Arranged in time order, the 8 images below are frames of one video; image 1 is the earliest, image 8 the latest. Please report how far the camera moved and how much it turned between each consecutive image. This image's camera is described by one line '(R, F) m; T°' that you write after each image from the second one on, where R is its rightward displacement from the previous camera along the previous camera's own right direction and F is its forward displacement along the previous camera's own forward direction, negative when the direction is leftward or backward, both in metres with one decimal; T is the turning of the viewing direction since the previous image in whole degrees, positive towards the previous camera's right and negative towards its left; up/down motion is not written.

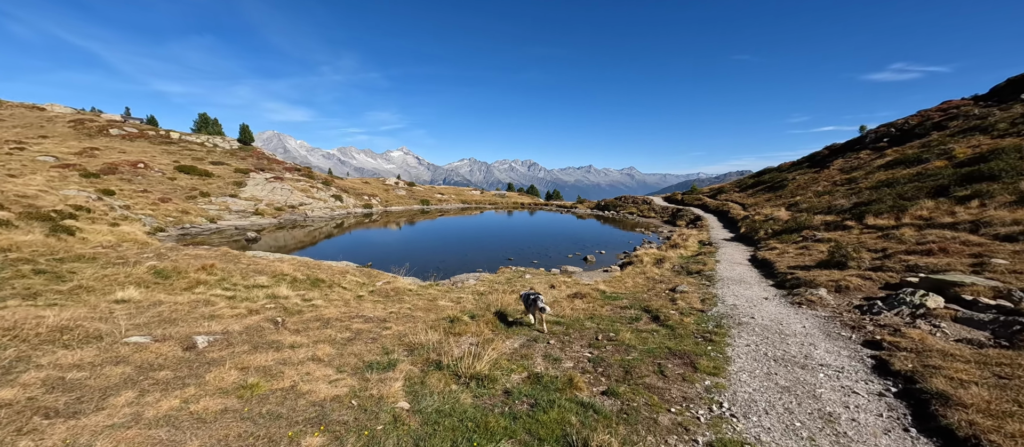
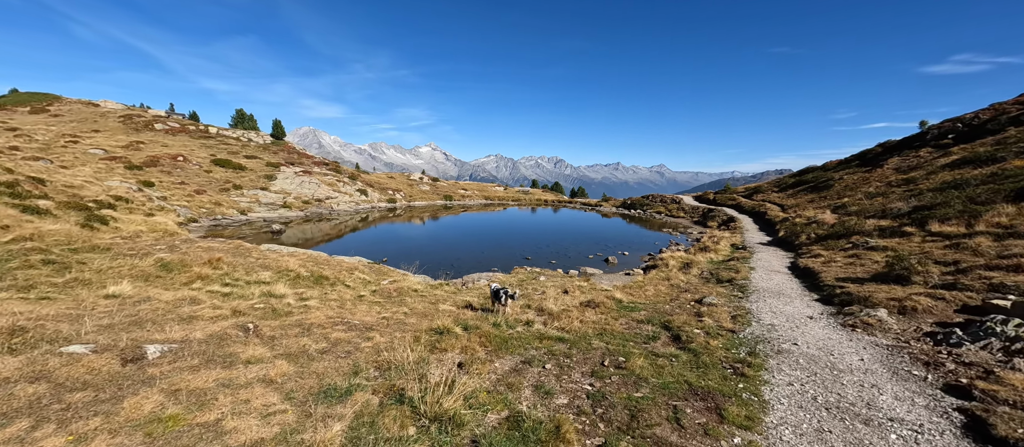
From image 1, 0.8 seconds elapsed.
(+0.8, +1.6) m; -4°
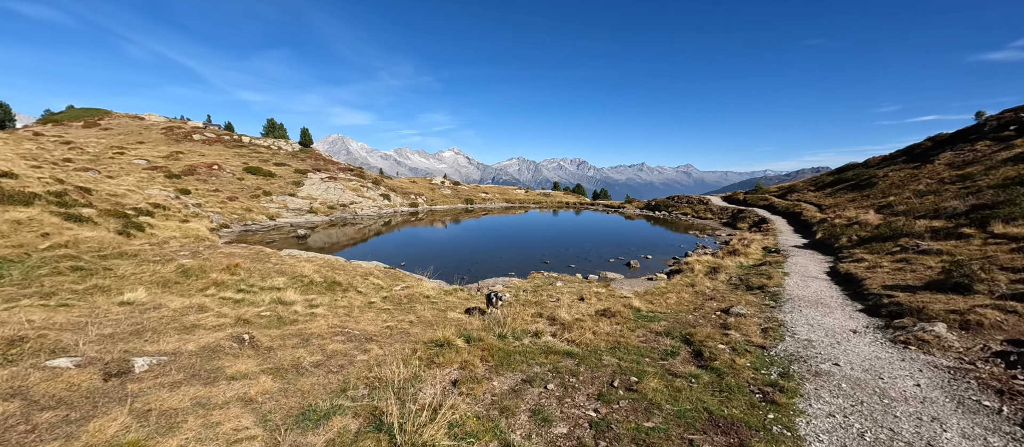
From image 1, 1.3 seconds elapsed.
(+0.6, +0.7) m; -4°
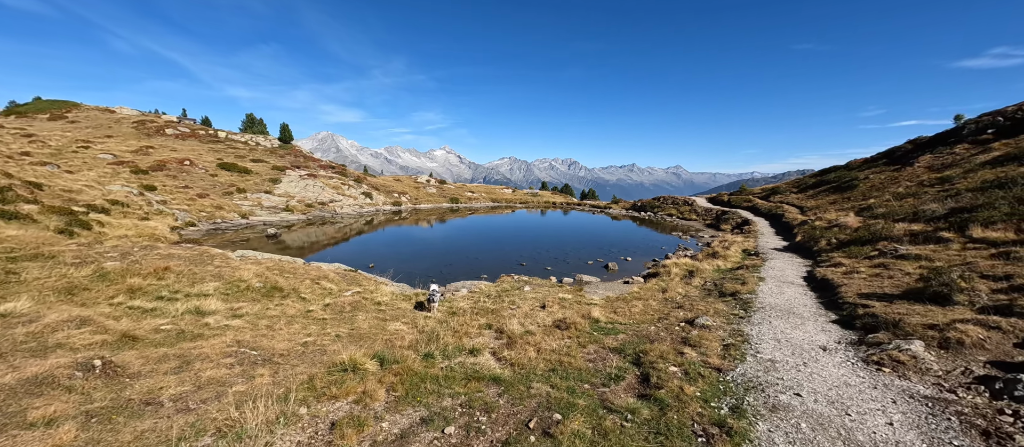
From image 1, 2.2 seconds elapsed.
(+1.8, +1.5) m; +1°
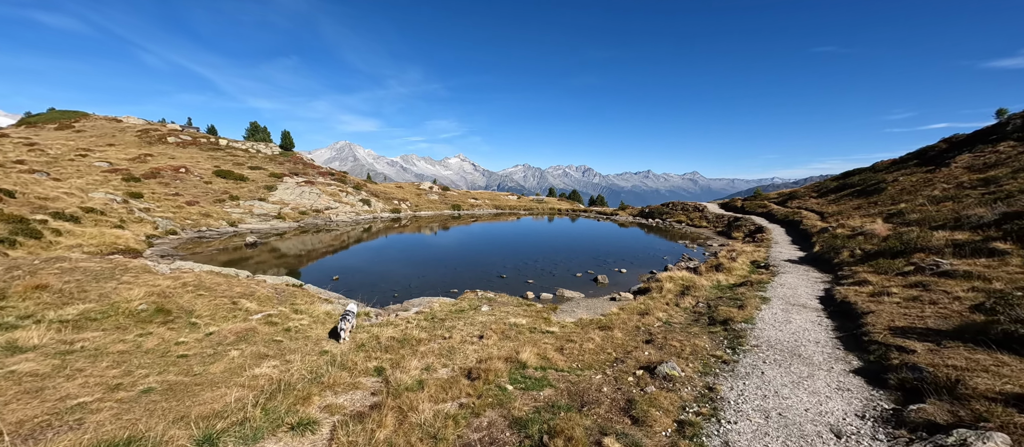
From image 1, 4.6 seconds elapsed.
(+3.6, +3.9) m; -2°
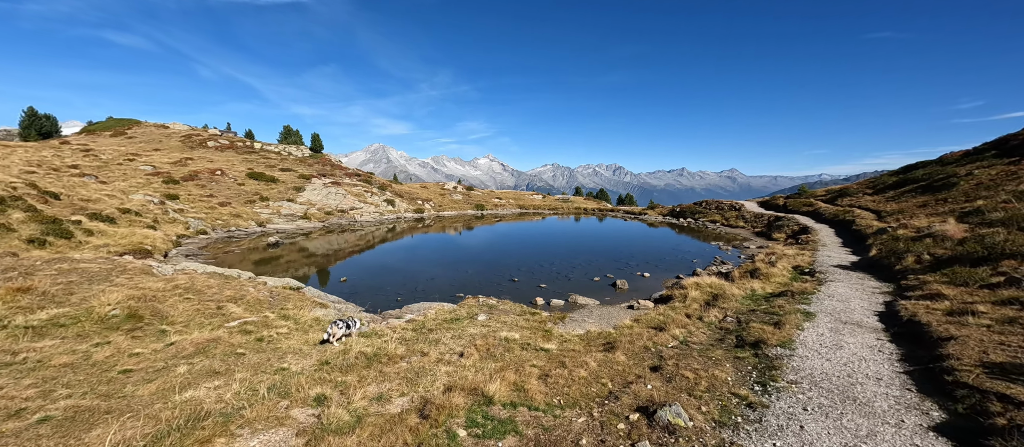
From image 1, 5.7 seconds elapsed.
(+1.6, +2.2) m; -5°
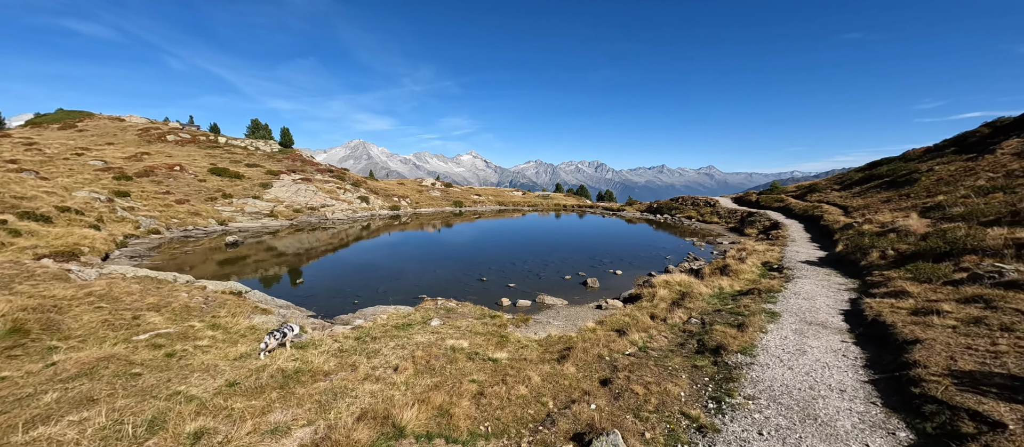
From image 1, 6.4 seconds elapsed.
(+1.4, +1.3) m; +3°
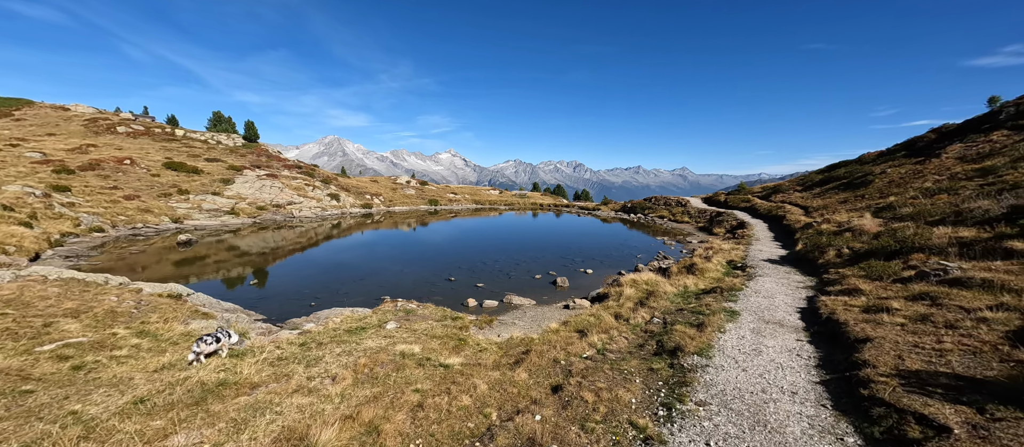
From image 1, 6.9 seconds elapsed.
(+0.9, +0.7) m; +3°
